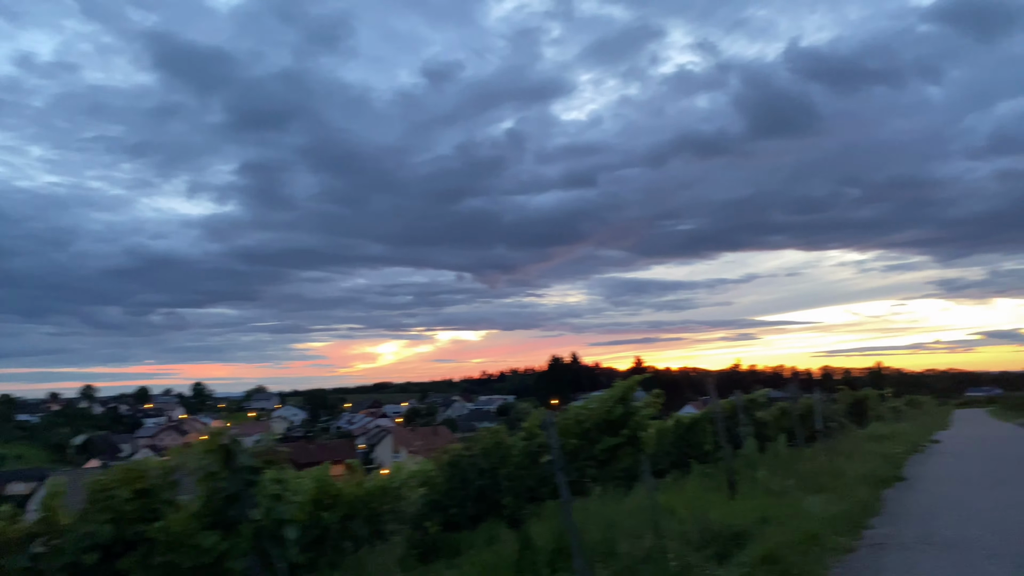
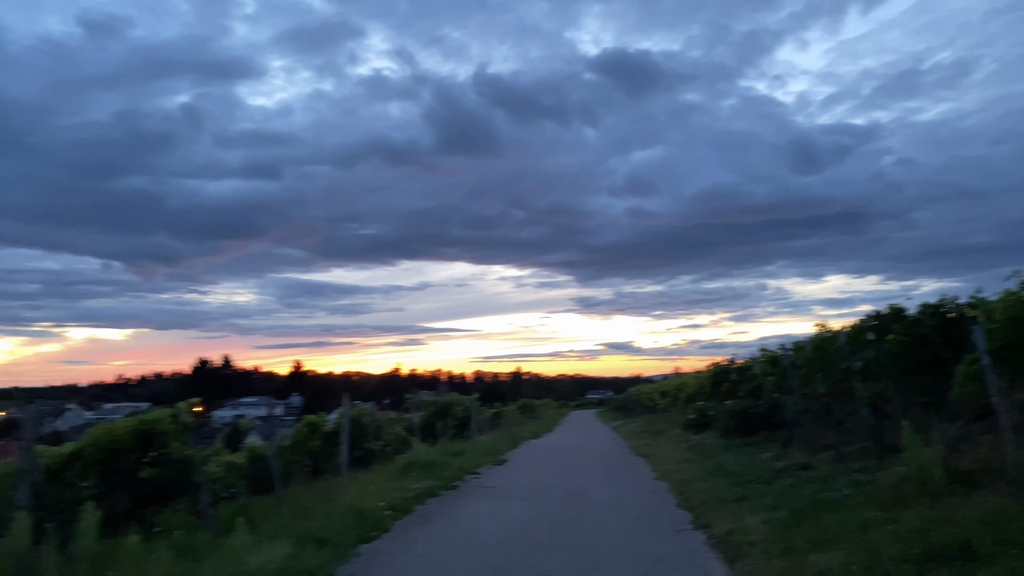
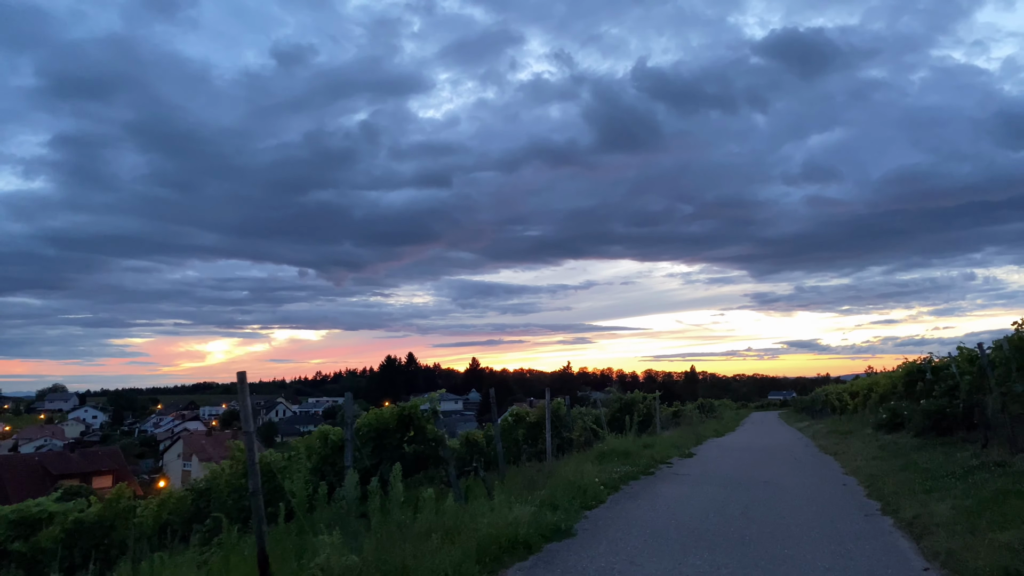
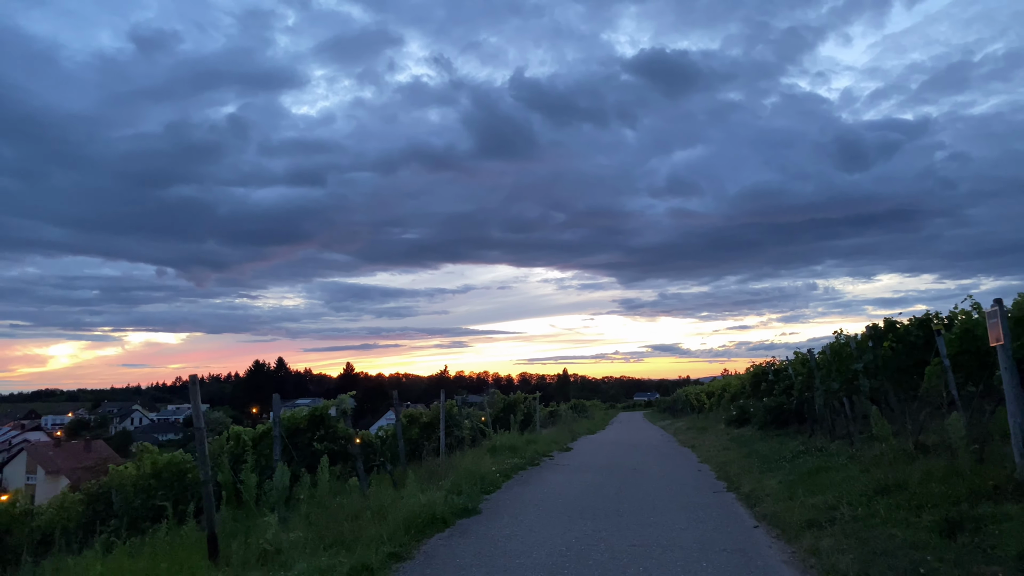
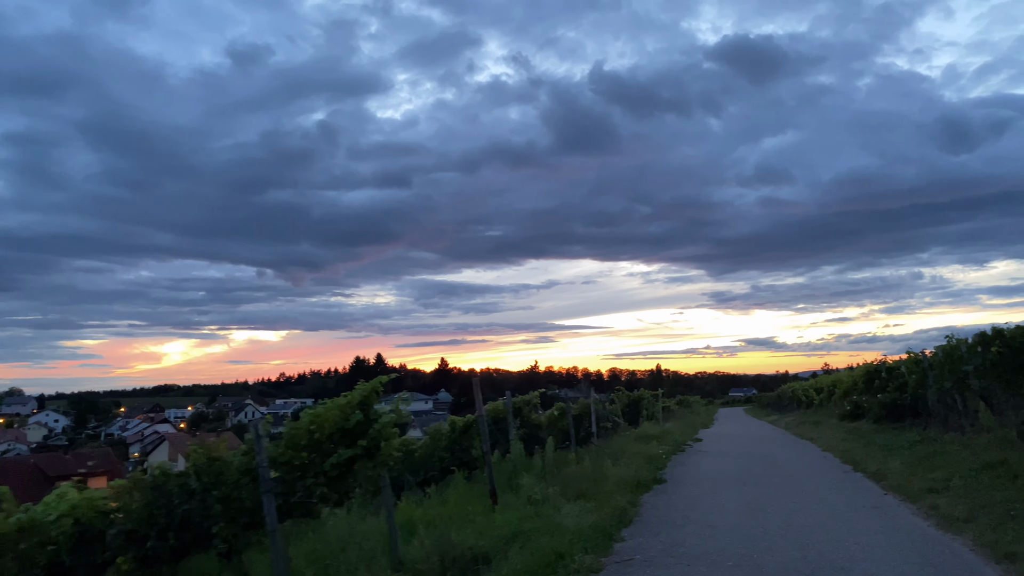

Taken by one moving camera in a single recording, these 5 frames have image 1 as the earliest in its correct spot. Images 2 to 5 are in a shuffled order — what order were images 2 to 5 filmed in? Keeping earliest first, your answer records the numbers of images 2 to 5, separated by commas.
5, 4, 3, 2
